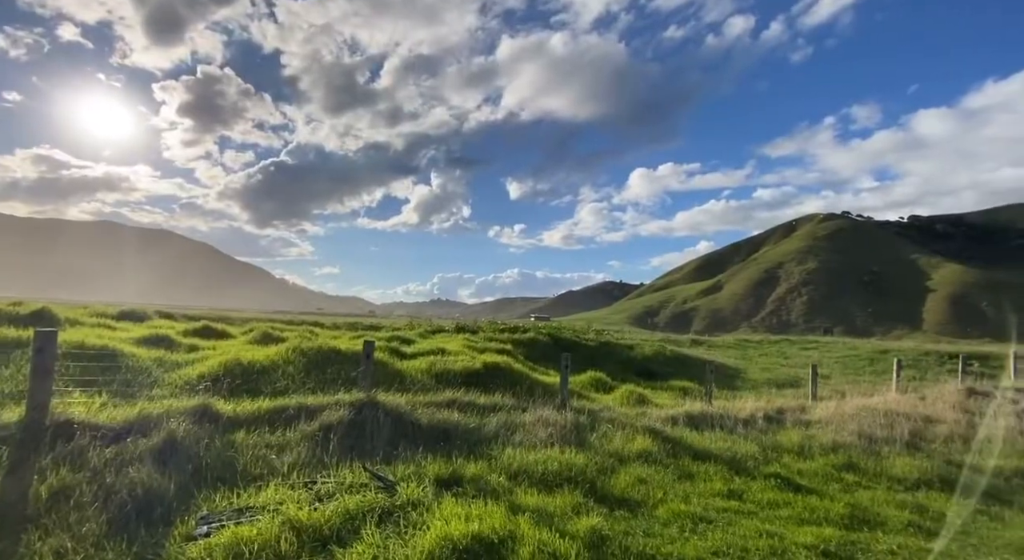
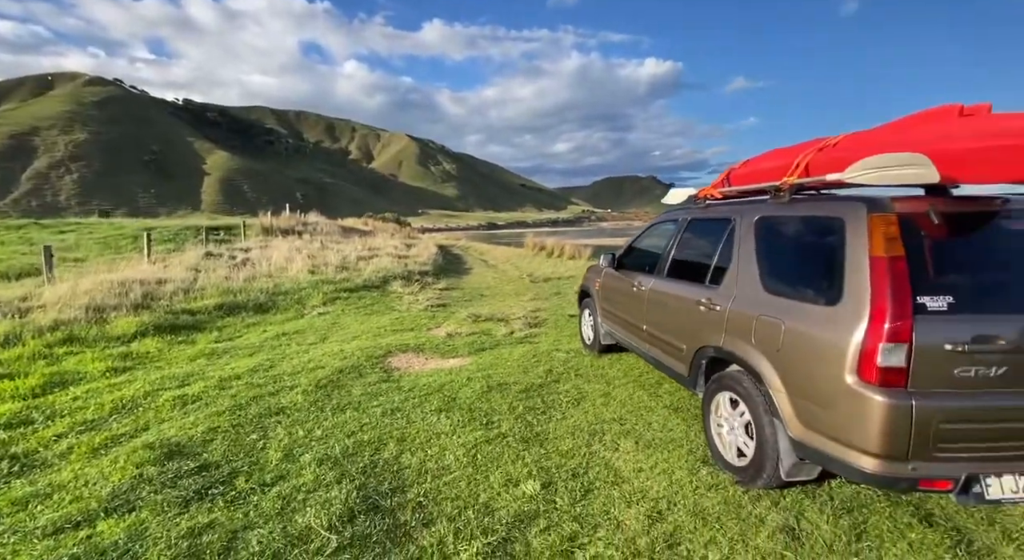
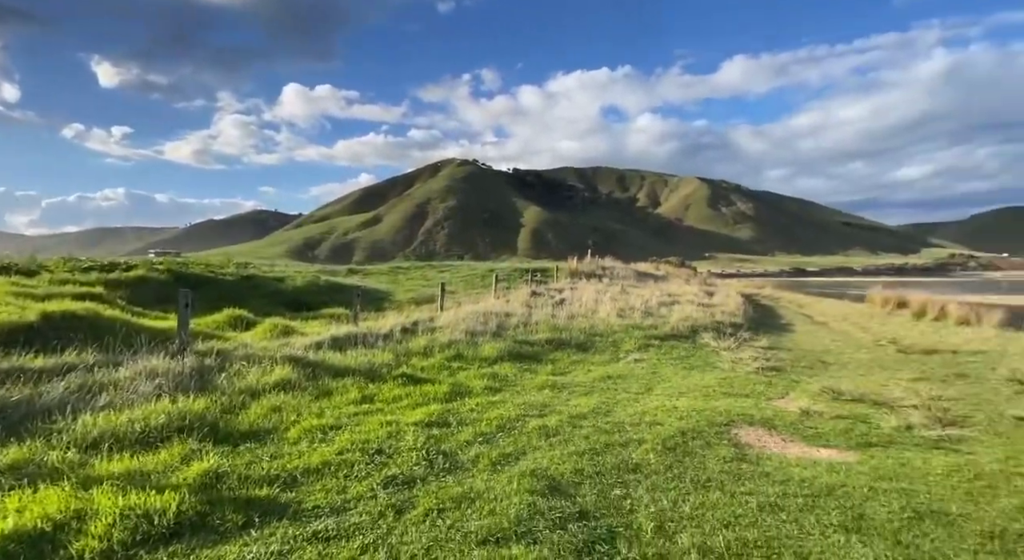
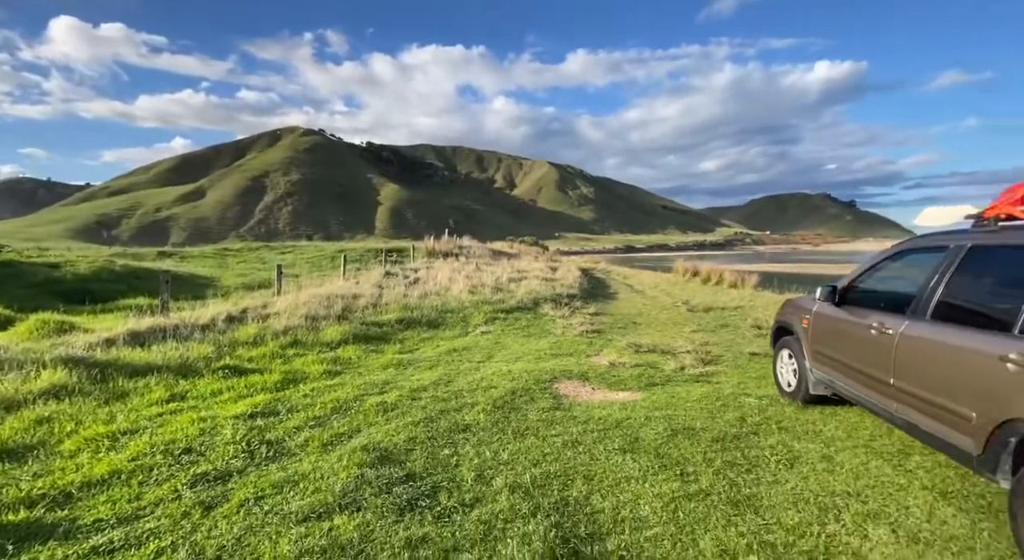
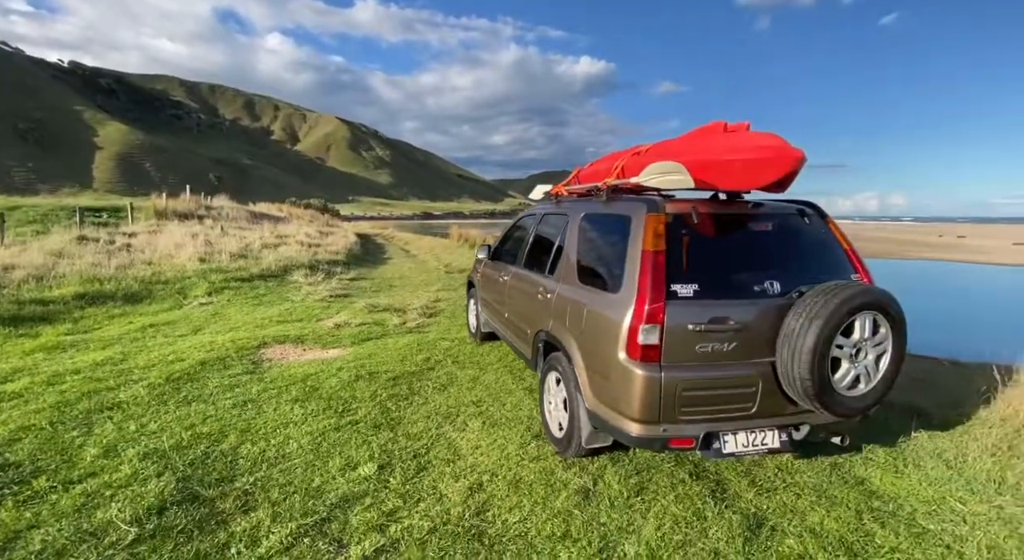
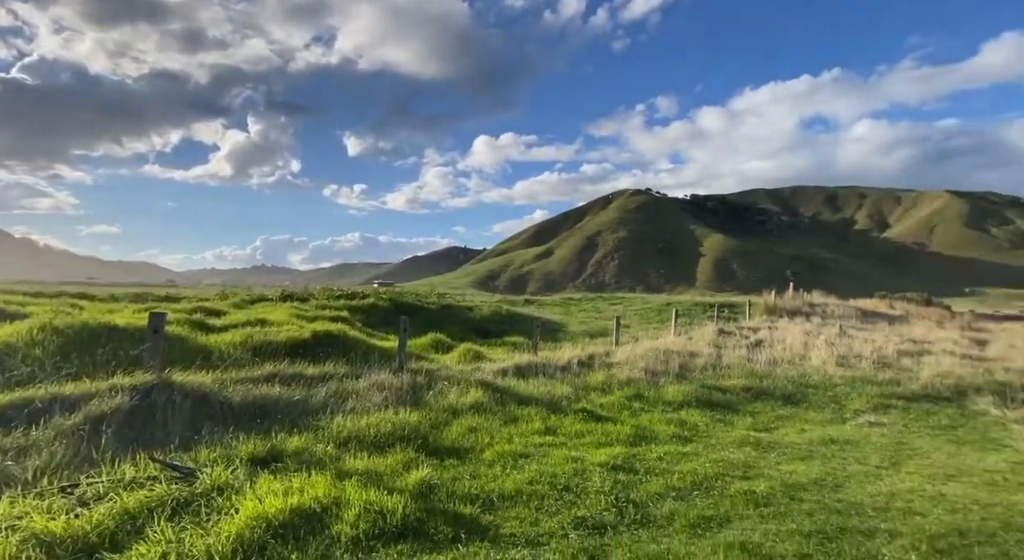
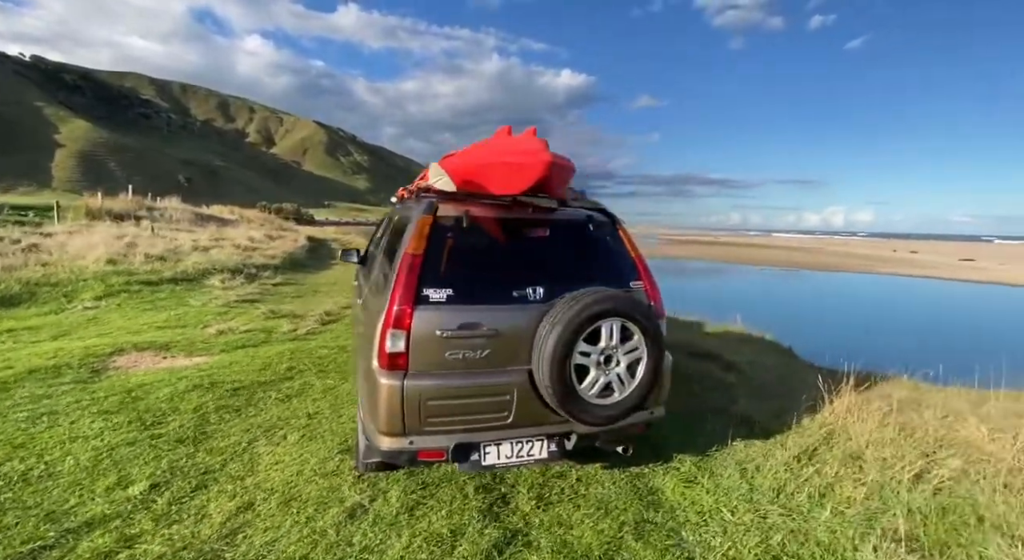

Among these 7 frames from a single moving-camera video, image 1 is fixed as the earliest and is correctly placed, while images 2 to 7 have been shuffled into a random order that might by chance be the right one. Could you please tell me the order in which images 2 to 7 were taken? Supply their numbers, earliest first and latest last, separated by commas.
6, 3, 4, 2, 5, 7
